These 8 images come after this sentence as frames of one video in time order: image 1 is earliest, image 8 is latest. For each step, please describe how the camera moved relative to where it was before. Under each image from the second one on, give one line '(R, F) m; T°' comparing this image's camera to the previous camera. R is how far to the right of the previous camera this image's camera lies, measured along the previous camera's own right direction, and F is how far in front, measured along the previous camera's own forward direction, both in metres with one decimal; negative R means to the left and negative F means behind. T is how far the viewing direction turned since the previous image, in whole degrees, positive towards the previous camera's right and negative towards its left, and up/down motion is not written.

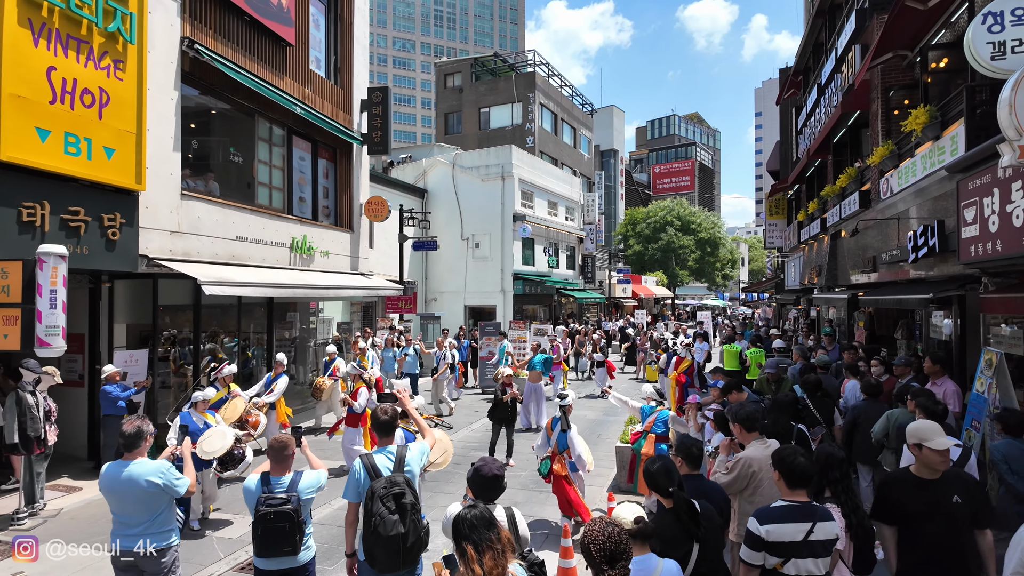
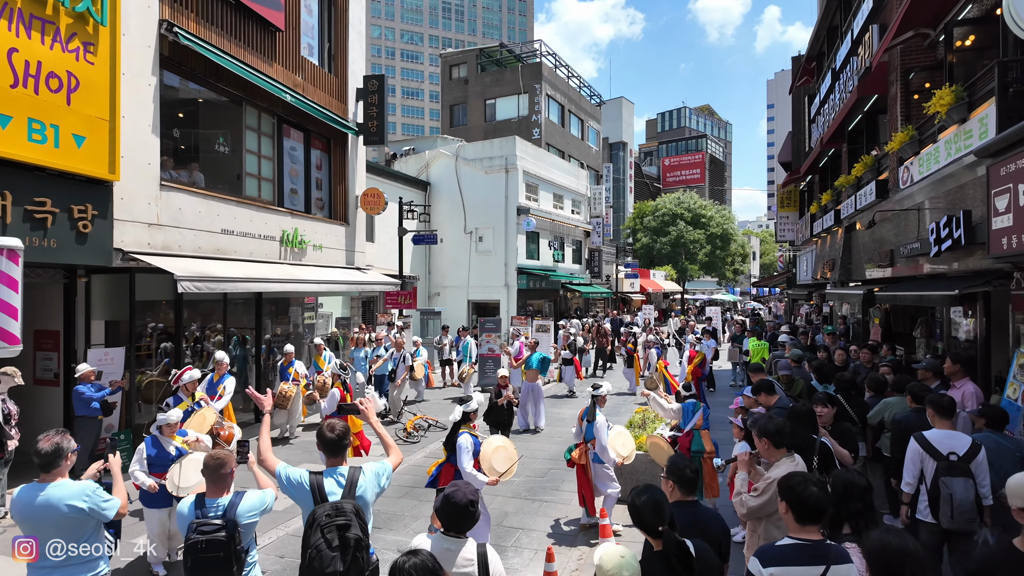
(+0.2, +0.5) m; -1°
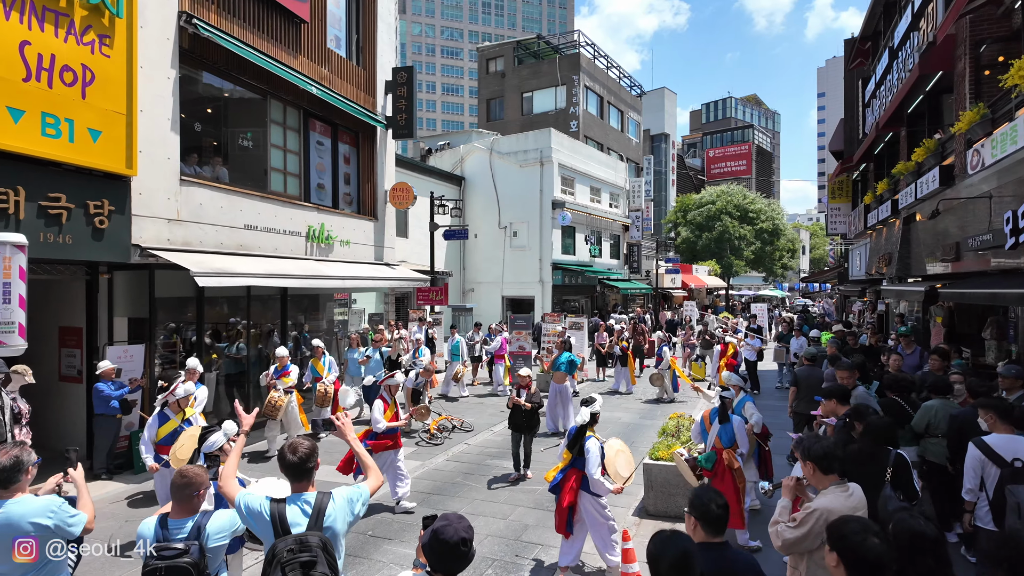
(+0.2, +0.5) m; -4°
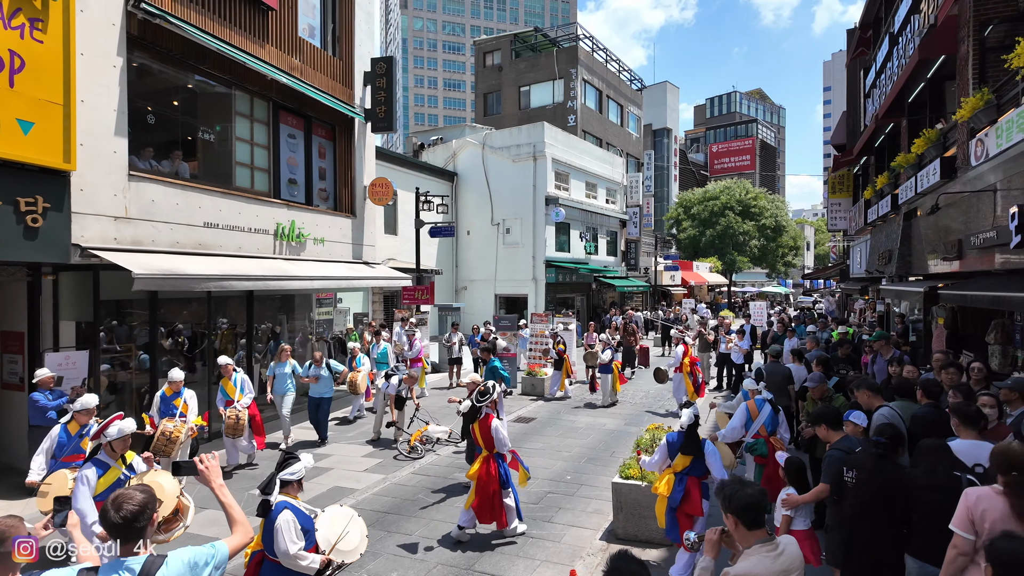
(+0.5, +0.6) m; 0°
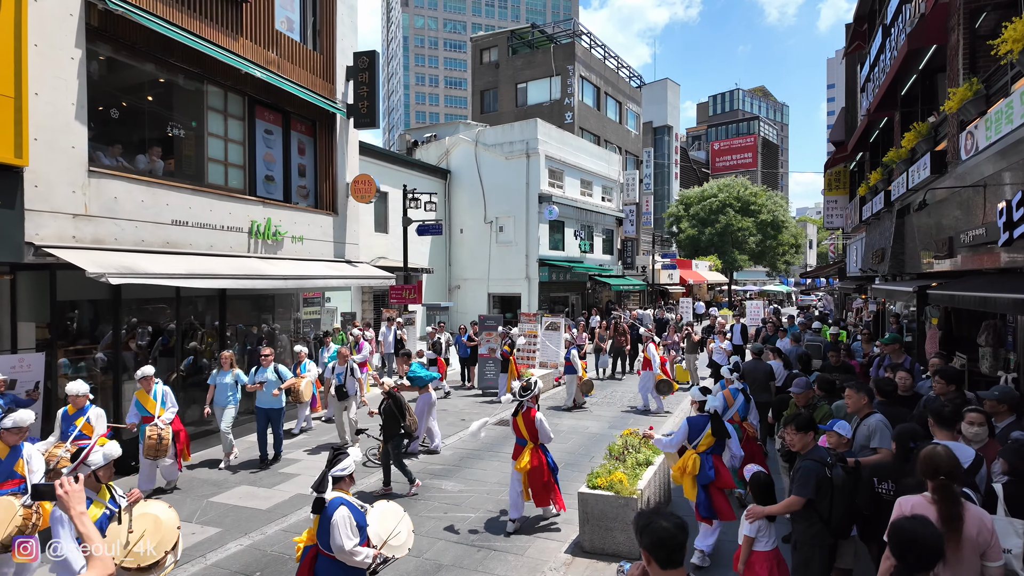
(+0.4, +0.3) m; 0°
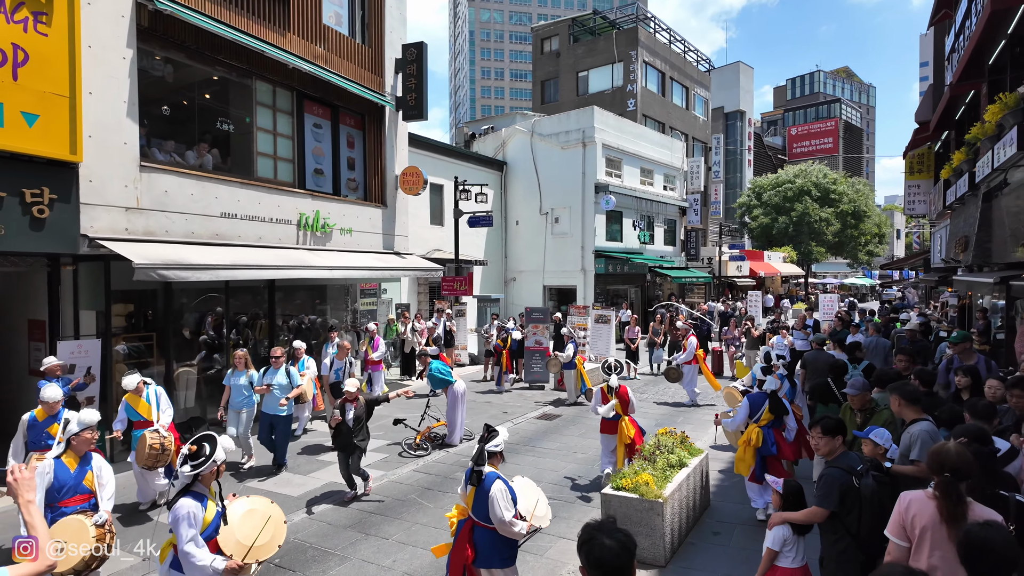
(+0.5, +0.3) m; -7°
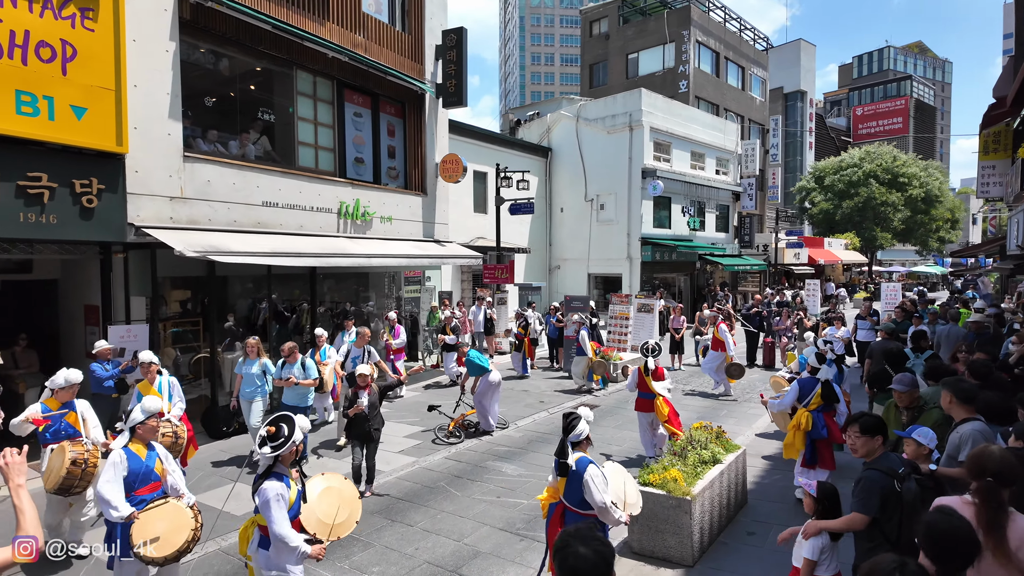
(+0.3, +0.2) m; -5°
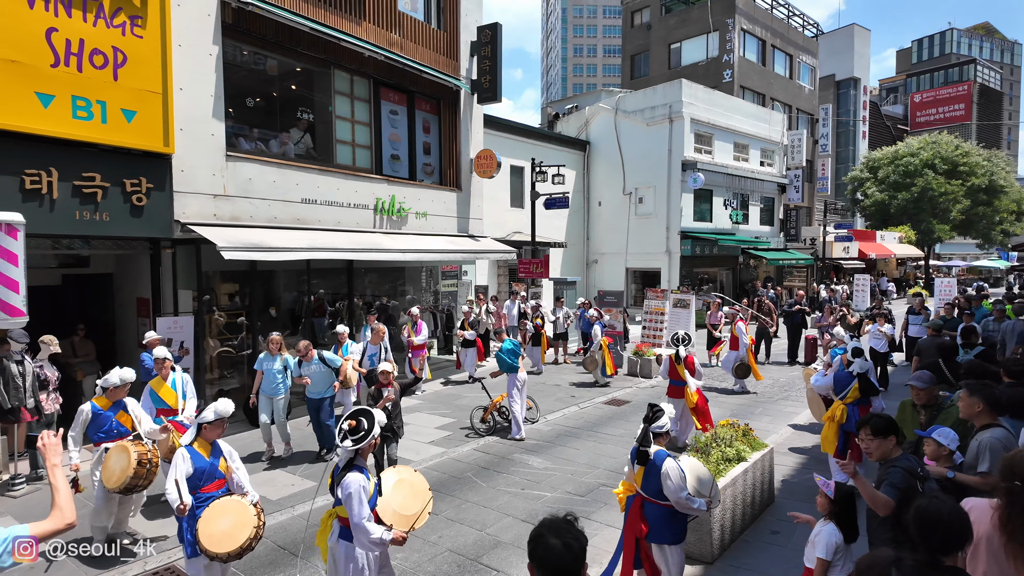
(+0.2, -0.1) m; -4°
